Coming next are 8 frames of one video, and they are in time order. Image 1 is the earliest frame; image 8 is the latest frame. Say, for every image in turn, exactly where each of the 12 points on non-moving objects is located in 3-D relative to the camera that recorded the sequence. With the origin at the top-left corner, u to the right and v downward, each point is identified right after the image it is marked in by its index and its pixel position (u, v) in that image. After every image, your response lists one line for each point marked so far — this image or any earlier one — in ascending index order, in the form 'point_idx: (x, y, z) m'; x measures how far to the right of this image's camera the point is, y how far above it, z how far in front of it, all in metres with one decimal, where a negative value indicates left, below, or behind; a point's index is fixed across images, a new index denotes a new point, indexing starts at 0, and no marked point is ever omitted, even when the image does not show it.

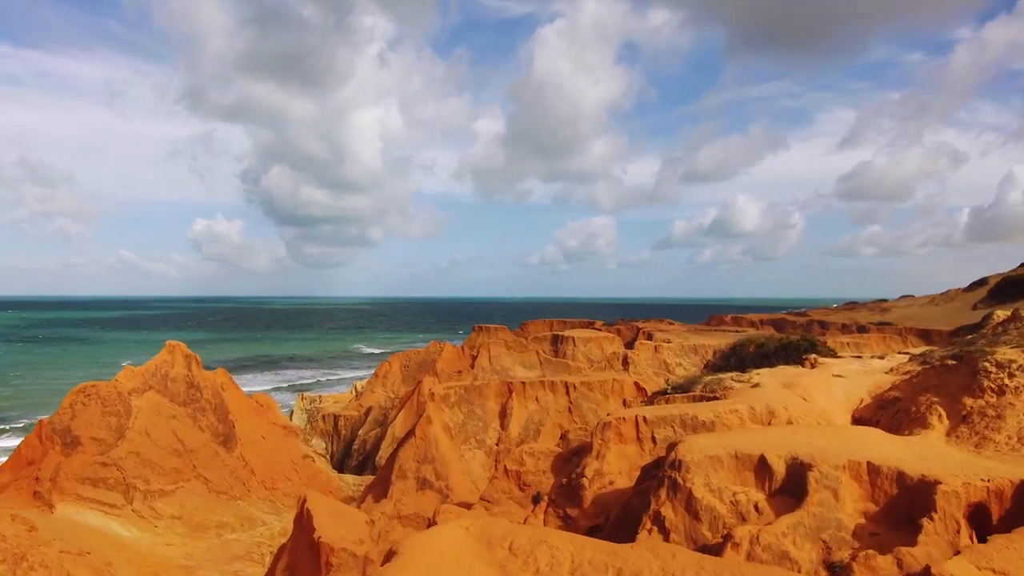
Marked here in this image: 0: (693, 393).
0: (+3.7, -2.2, +12.6) m
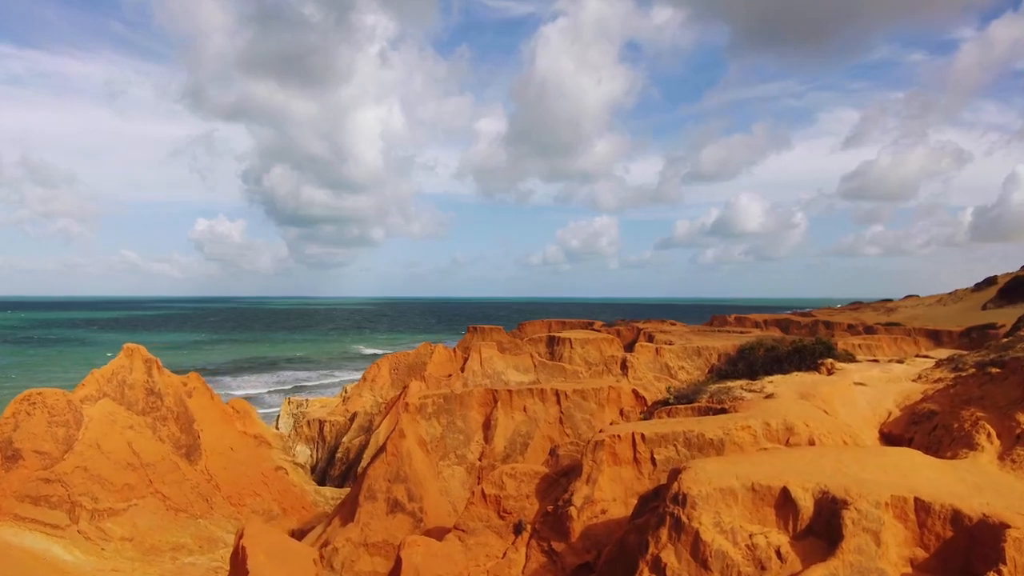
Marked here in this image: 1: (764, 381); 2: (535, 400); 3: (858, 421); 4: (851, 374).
0: (+3.4, -2.1, +11.2) m
1: (+5.0, -1.8, +12.1) m
2: (+0.5, -2.4, +13.4) m
3: (+5.9, -2.3, +10.5) m
4: (+7.5, -1.9, +13.4) m
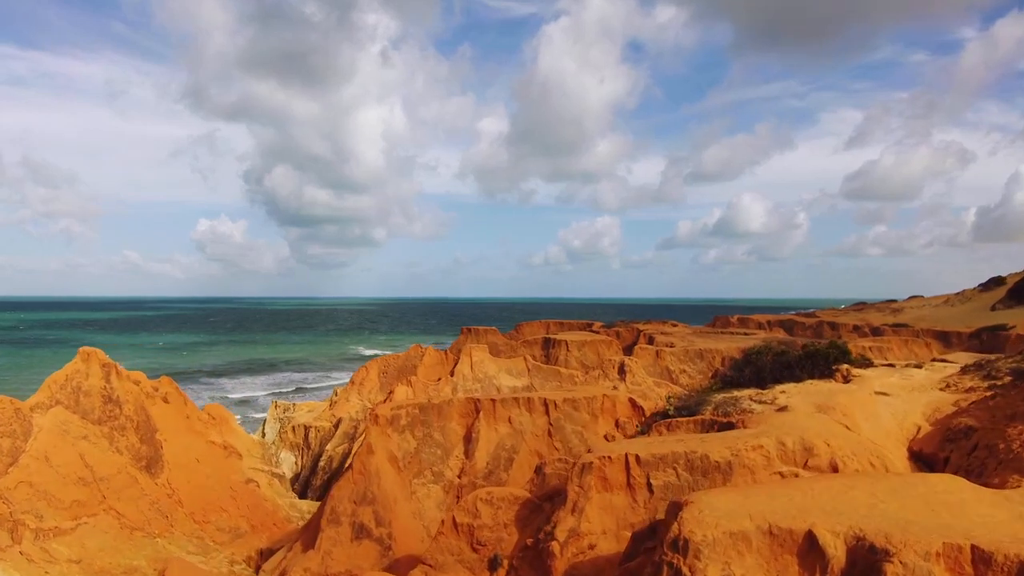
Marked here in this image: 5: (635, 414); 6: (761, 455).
0: (+3.1, -2.1, +9.9) m
1: (+4.7, -1.8, +10.9) m
2: (+0.2, -2.4, +12.1) m
3: (+5.6, -2.3, +9.2) m
4: (+7.2, -1.9, +12.2) m
5: (+2.5, -2.7, +12.6) m
6: (+3.1, -2.1, +7.7) m
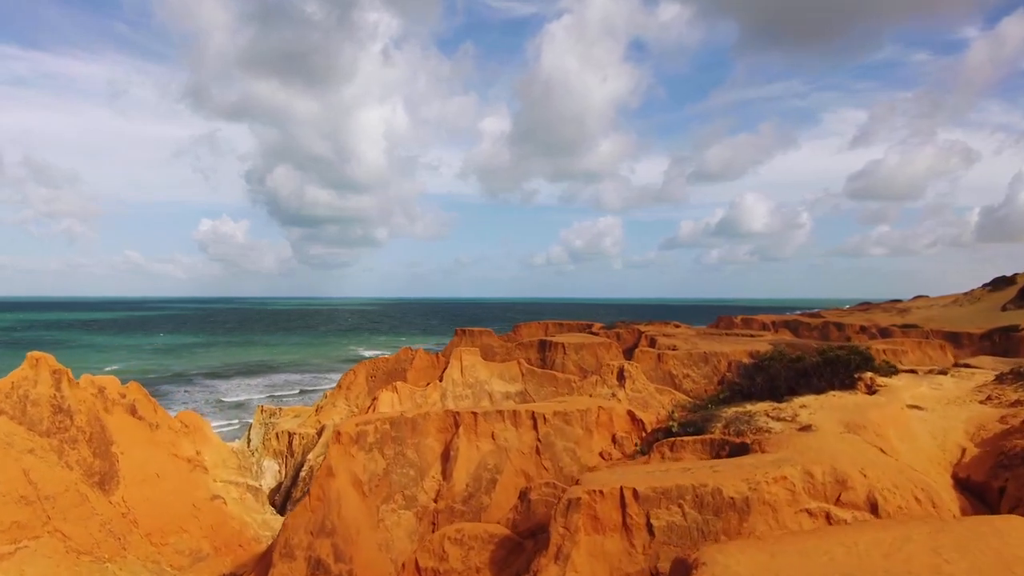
0: (+2.8, -2.1, +8.6) m
1: (+4.4, -1.8, +9.5) m
2: (-0.1, -2.4, +10.8) m
3: (+5.3, -2.2, +7.9) m
4: (+6.9, -1.9, +10.8) m
5: (+2.3, -2.6, +11.3) m
6: (+2.8, -2.1, +6.4) m
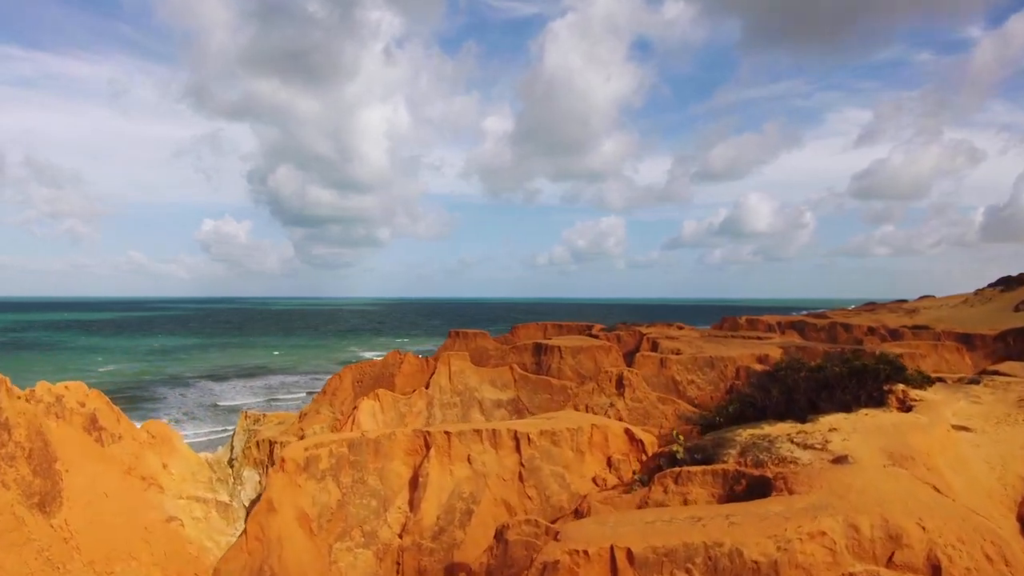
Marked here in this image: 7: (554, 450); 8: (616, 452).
0: (+2.5, -2.1, +7.1) m
1: (+4.1, -1.8, +8.1) m
2: (-0.4, -2.4, +9.4) m
3: (+5.0, -2.2, +6.4) m
4: (+6.6, -1.9, +9.4) m
5: (+2.0, -2.7, +9.8) m
6: (+2.5, -2.1, +4.9) m
7: (+0.7, -2.5, +9.5) m
8: (+1.7, -2.6, +9.8) m
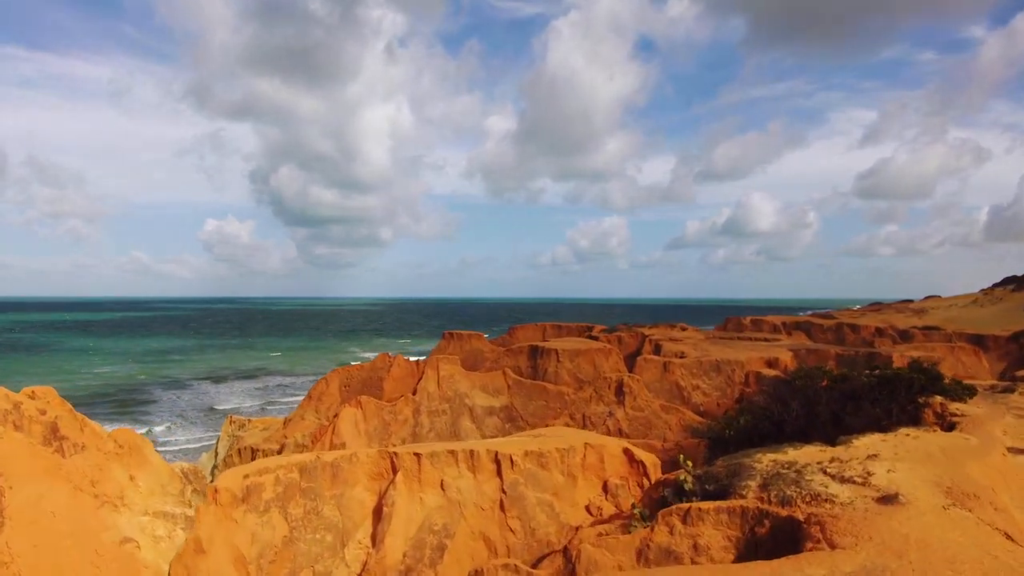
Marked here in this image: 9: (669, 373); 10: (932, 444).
0: (+2.2, -2.1, +5.9) m
1: (+3.8, -1.8, +6.8) m
2: (-0.7, -2.4, +8.1) m
3: (+4.7, -2.2, +5.1) m
4: (+6.3, -1.8, +8.1) m
5: (+1.7, -2.6, +8.6) m
6: (+2.2, -2.1, +3.6) m
7: (+0.4, -2.5, +8.2) m
8: (+1.4, -2.6, +8.5) m
9: (+4.9, -2.6, +18.9) m
10: (+4.8, -1.8, +6.8) m
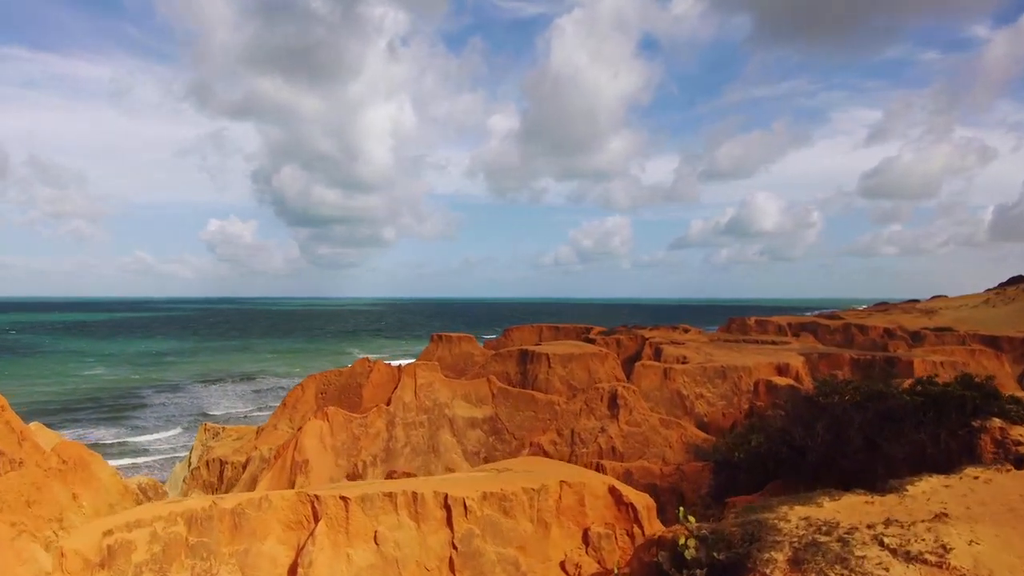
0: (+1.7, -2.1, +4.2) m
1: (+3.3, -1.8, +5.1) m
2: (-1.1, -2.4, +6.4) m
3: (+4.2, -2.2, +3.4) m
4: (+5.8, -1.8, +6.3) m
5: (+1.2, -2.6, +6.9) m
6: (+1.7, -2.0, +1.9) m
7: (-0.1, -2.5, +6.5) m
8: (+1.0, -2.6, +6.8) m
9: (+4.4, -2.6, +17.2) m
10: (+4.3, -1.8, +5.1) m
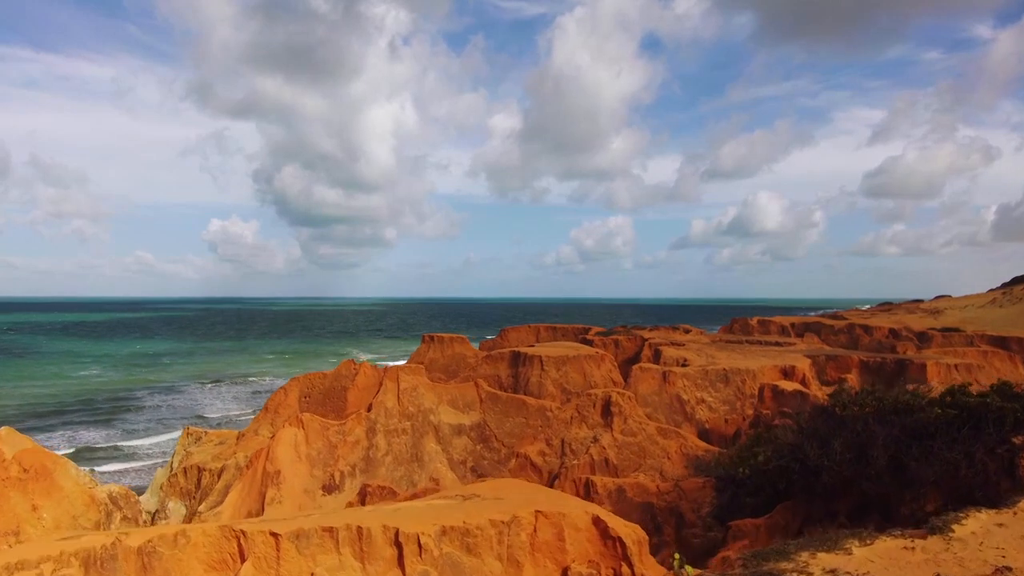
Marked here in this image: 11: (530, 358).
0: (+1.4, -2.0, +3.2) m
1: (+3.0, -1.7, +4.1) m
2: (-1.5, -2.3, +5.4) m
3: (+3.9, -2.2, +2.4) m
4: (+5.5, -1.8, +5.3) m
5: (+0.9, -2.6, +5.9) m
6: (+1.4, -2.0, +0.9) m
7: (-0.4, -2.4, +5.5) m
8: (+0.6, -2.5, +5.8) m
9: (+4.2, -2.6, +16.2) m
10: (+4.0, -1.7, +4.1) m
11: (+0.5, -2.2, +18.8) m
